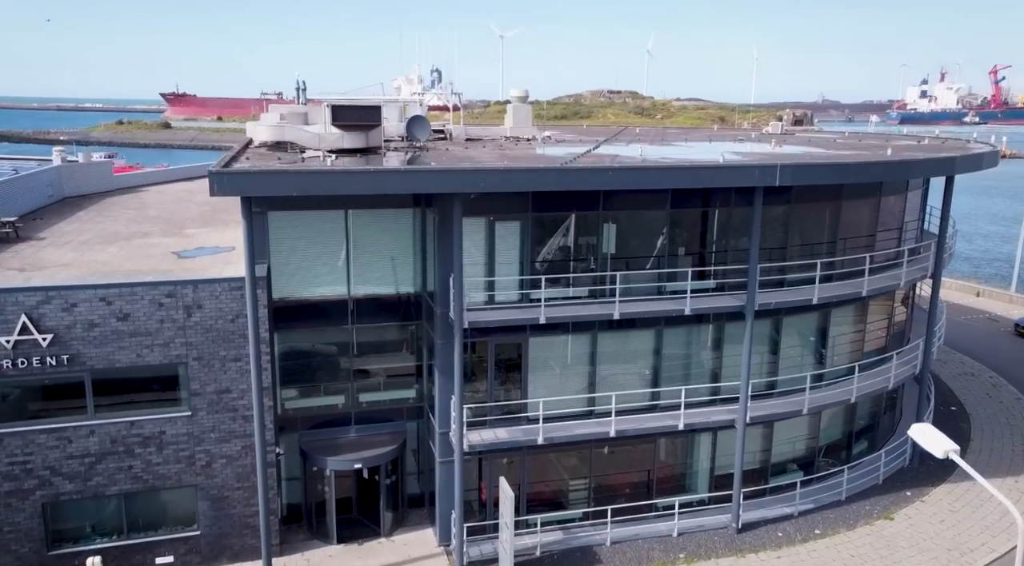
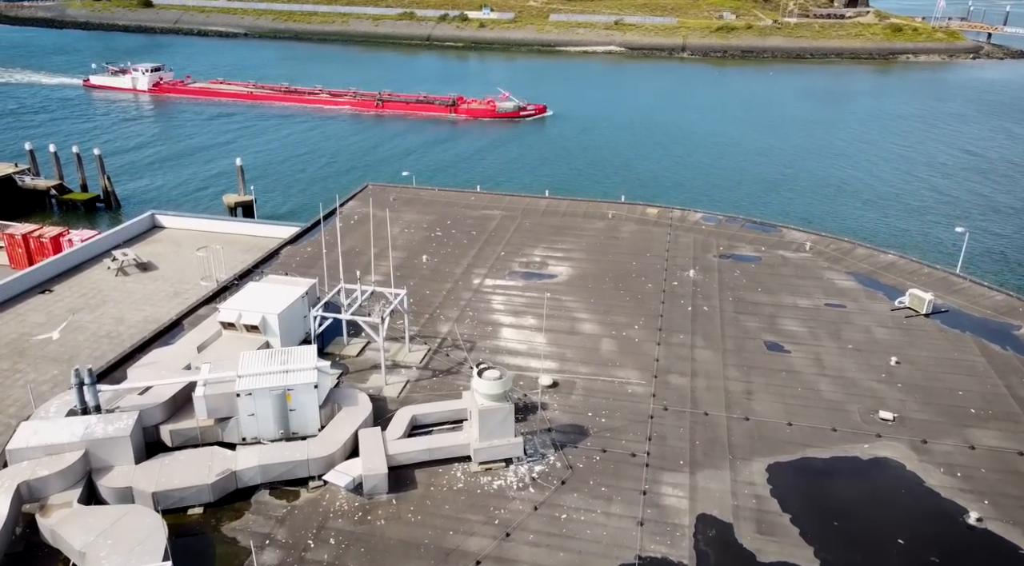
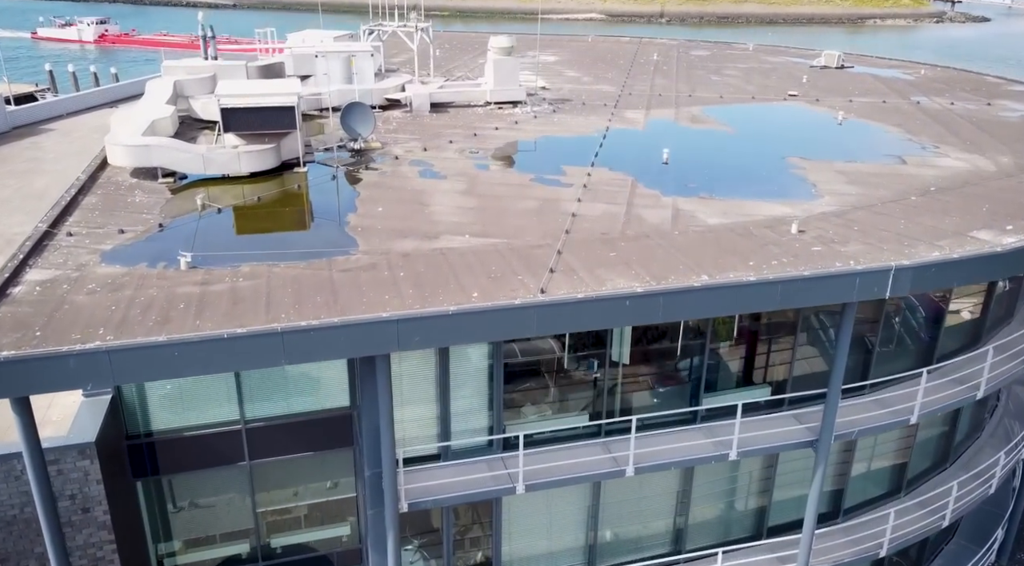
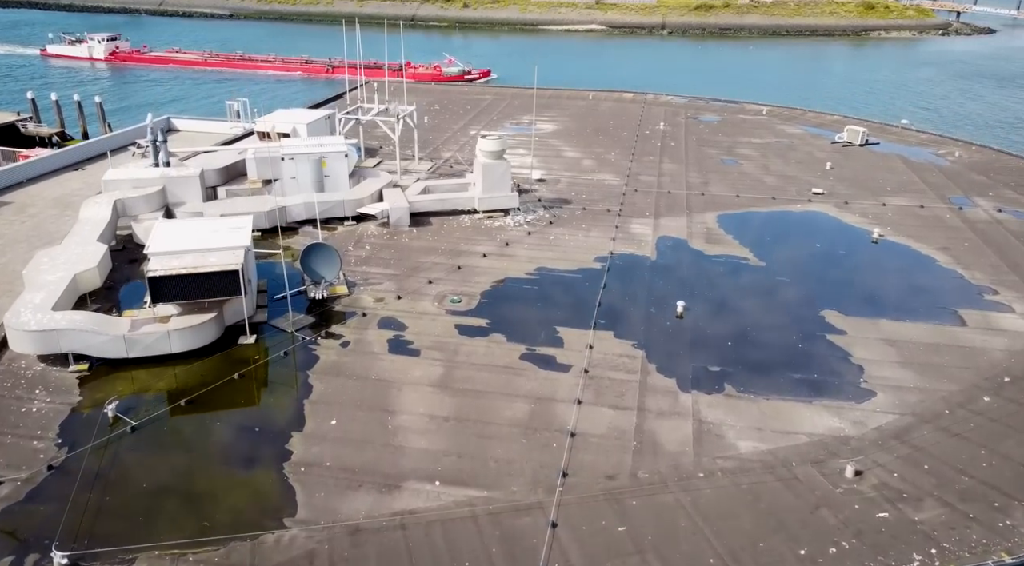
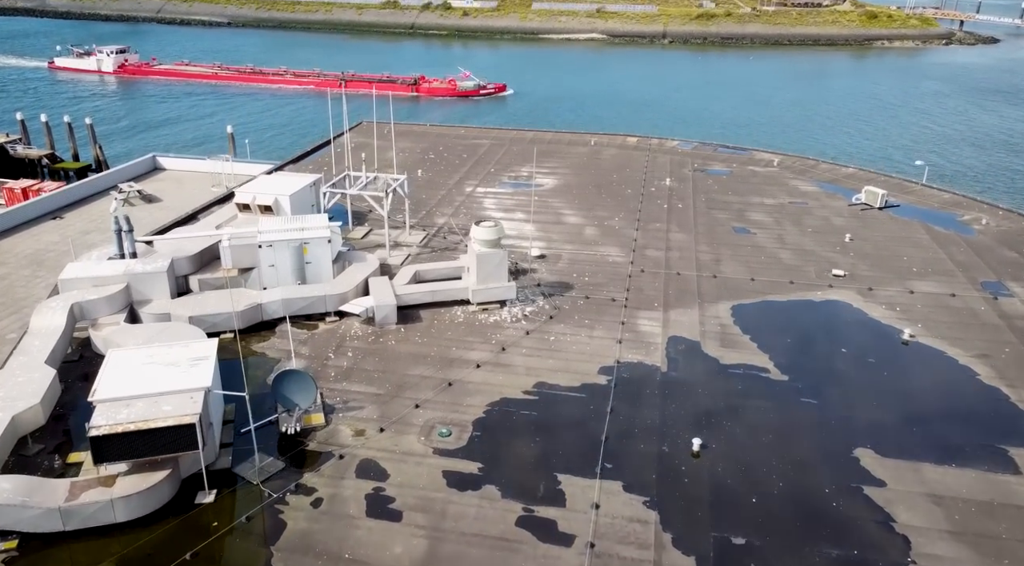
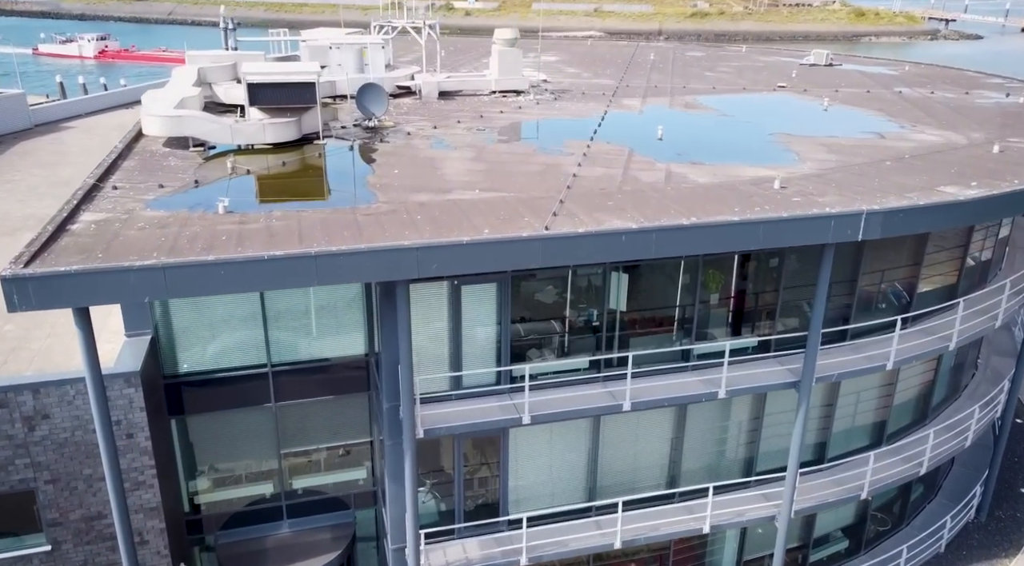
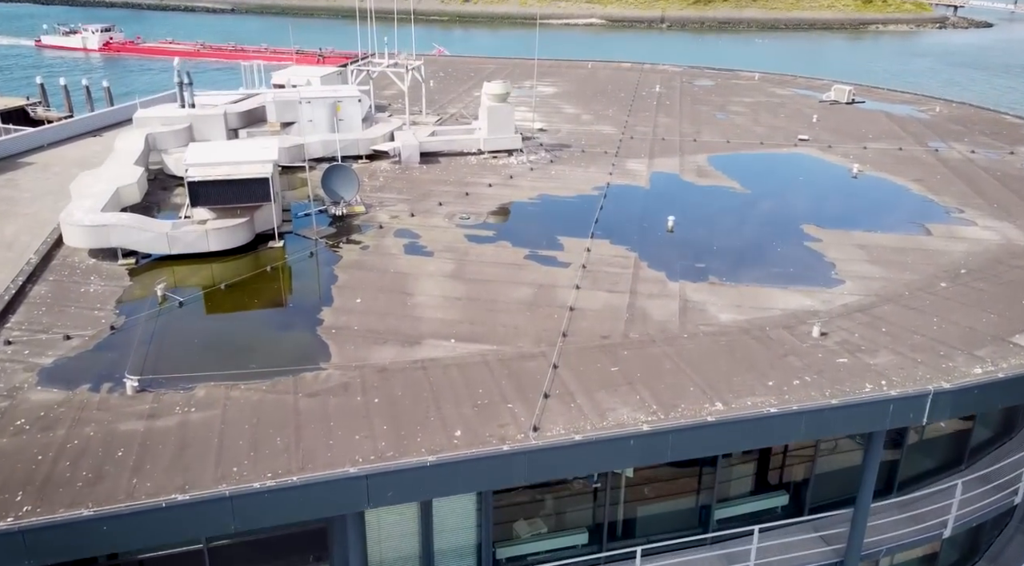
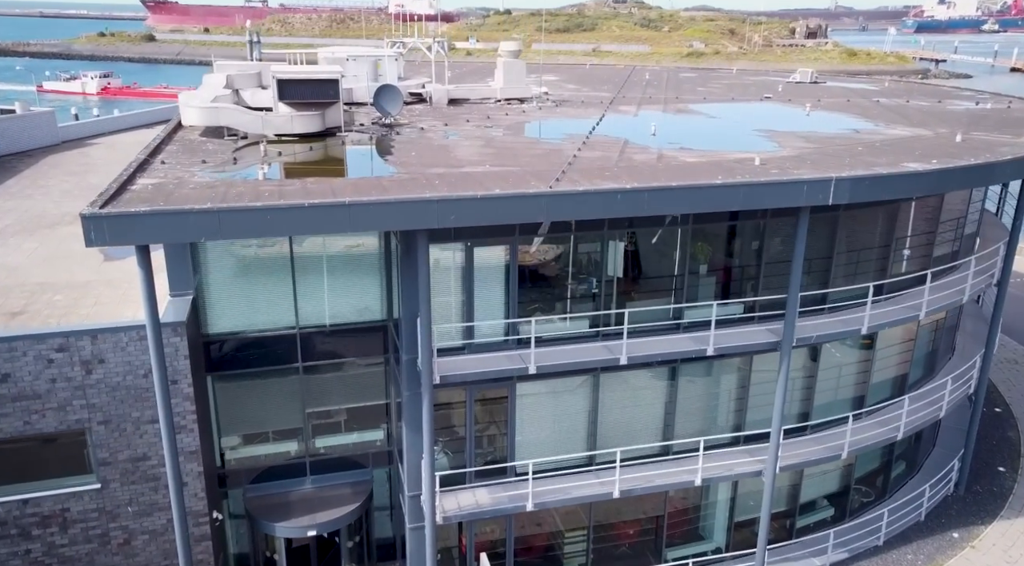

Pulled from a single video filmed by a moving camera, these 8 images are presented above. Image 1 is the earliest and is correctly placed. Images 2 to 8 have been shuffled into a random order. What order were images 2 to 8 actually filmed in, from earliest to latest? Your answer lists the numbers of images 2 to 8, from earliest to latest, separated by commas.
8, 6, 3, 7, 4, 5, 2
